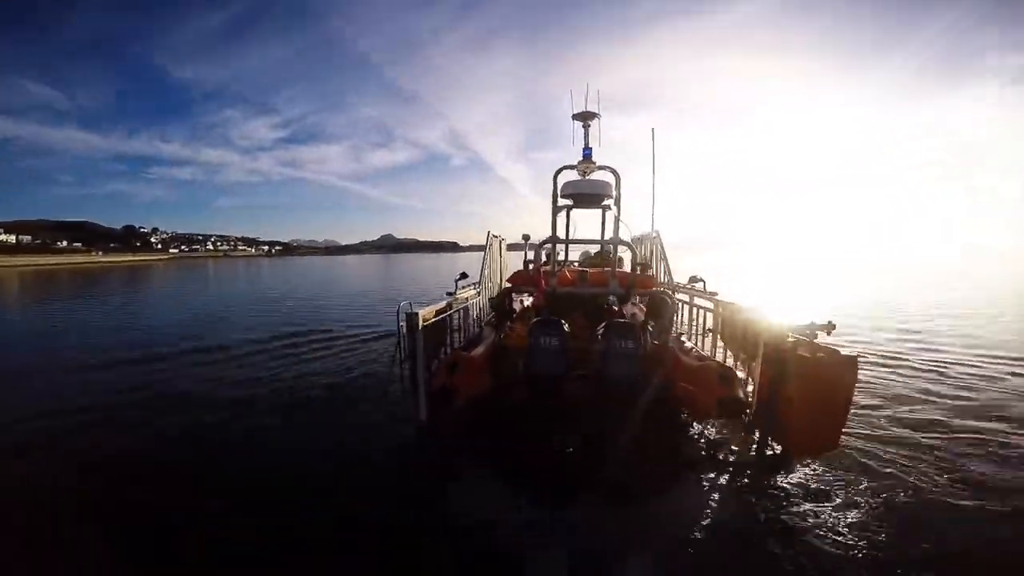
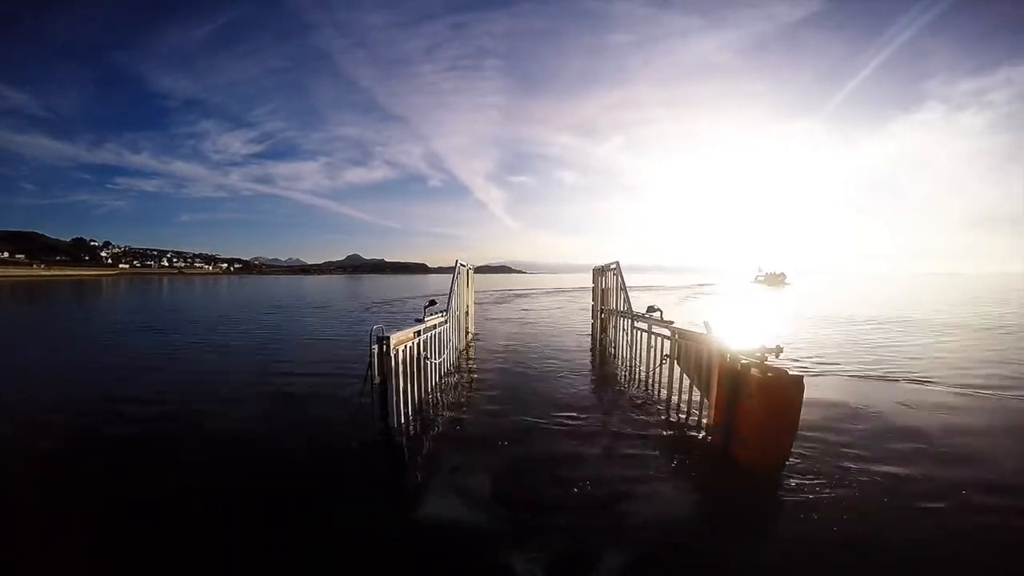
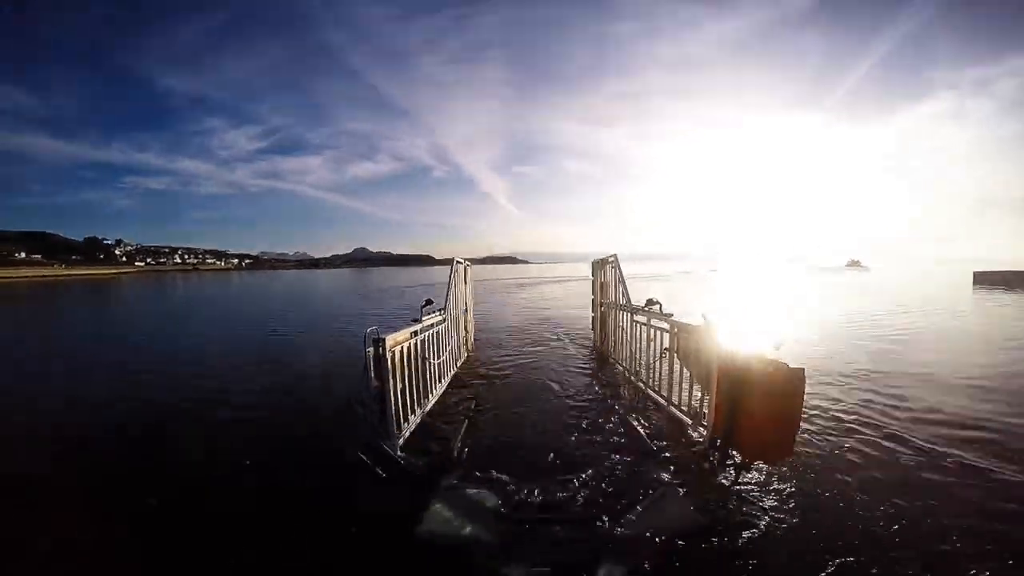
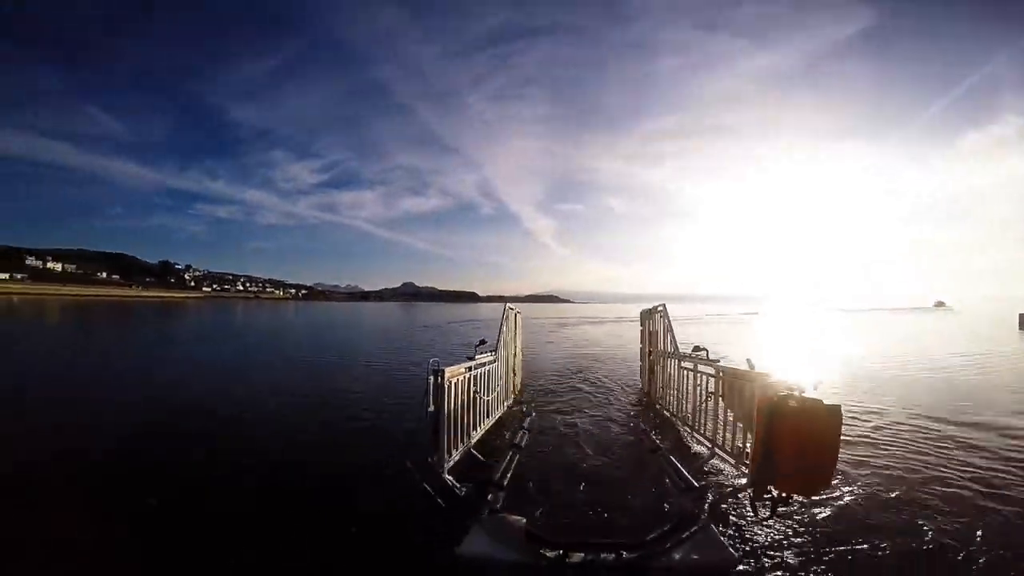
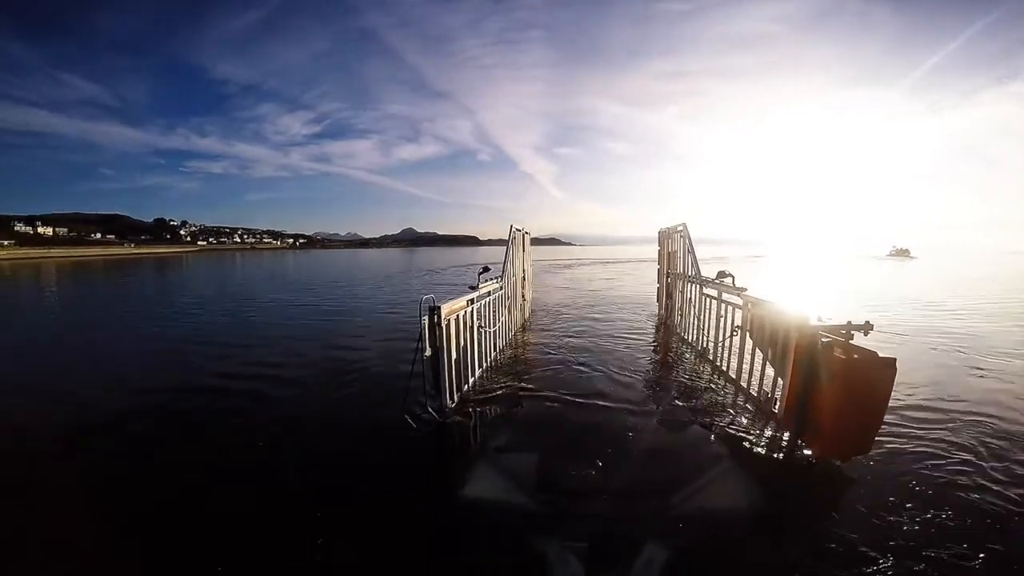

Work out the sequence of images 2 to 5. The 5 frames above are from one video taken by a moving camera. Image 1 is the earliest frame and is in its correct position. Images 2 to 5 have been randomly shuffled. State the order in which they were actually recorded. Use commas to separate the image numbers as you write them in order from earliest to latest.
2, 5, 3, 4
